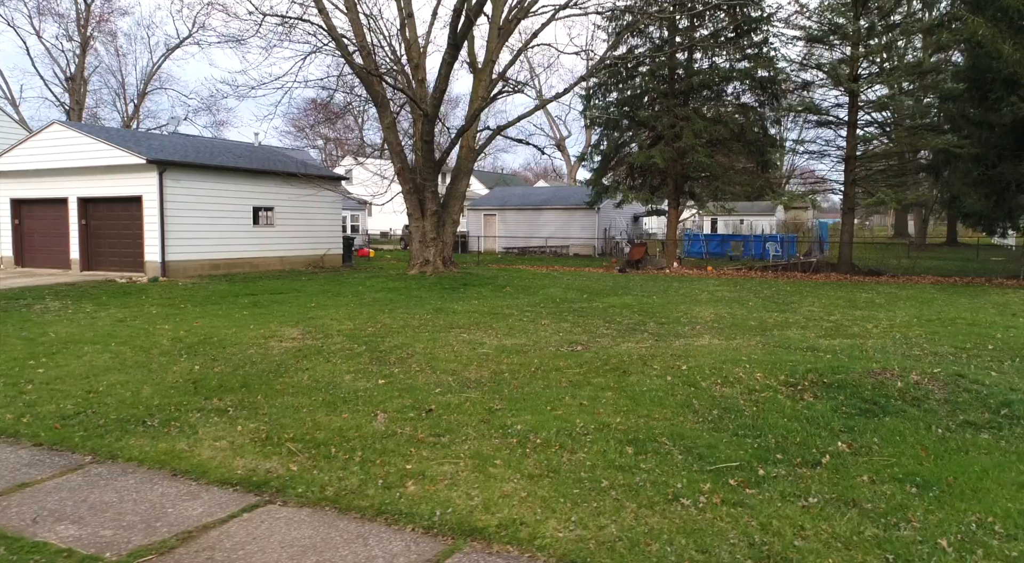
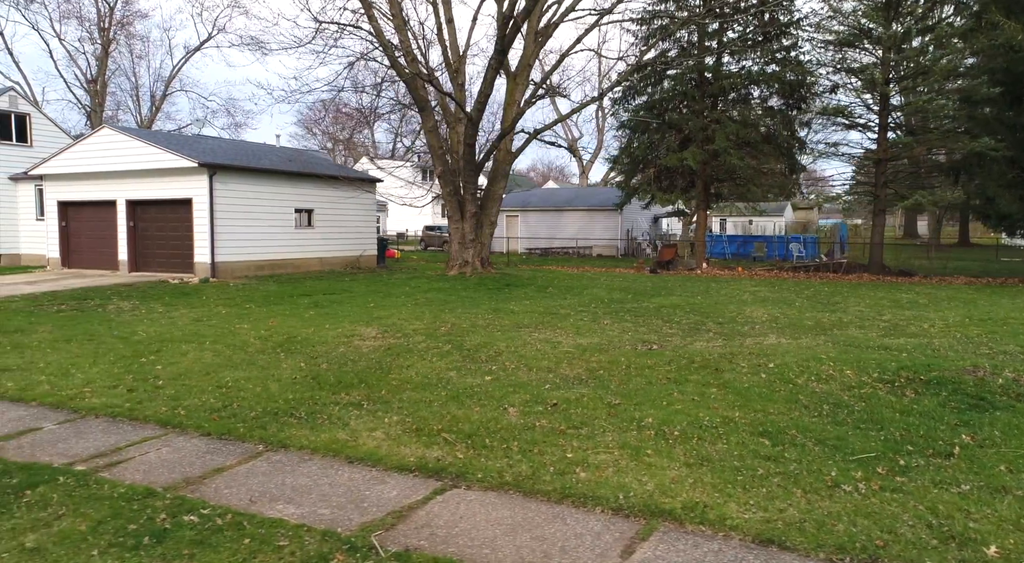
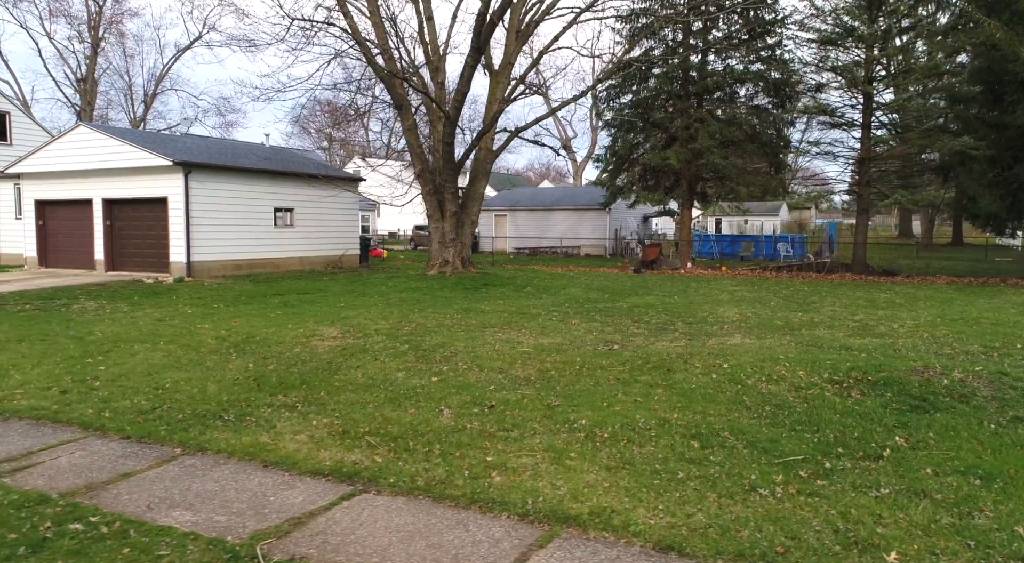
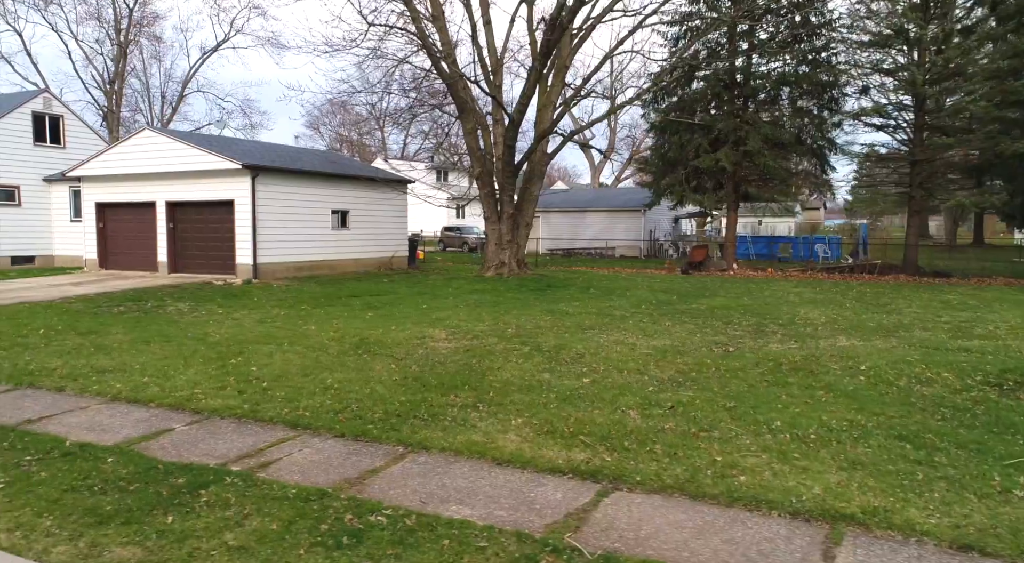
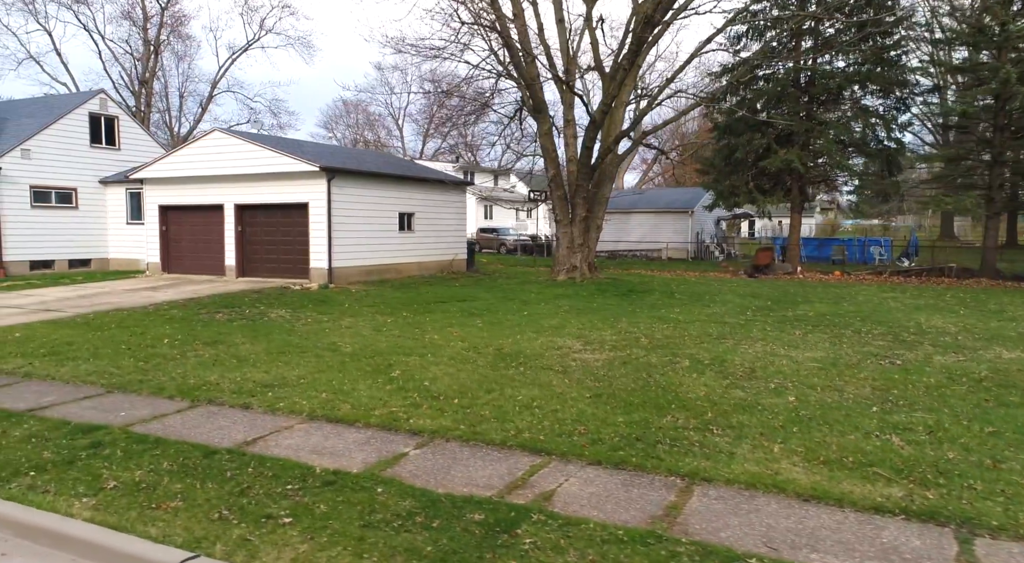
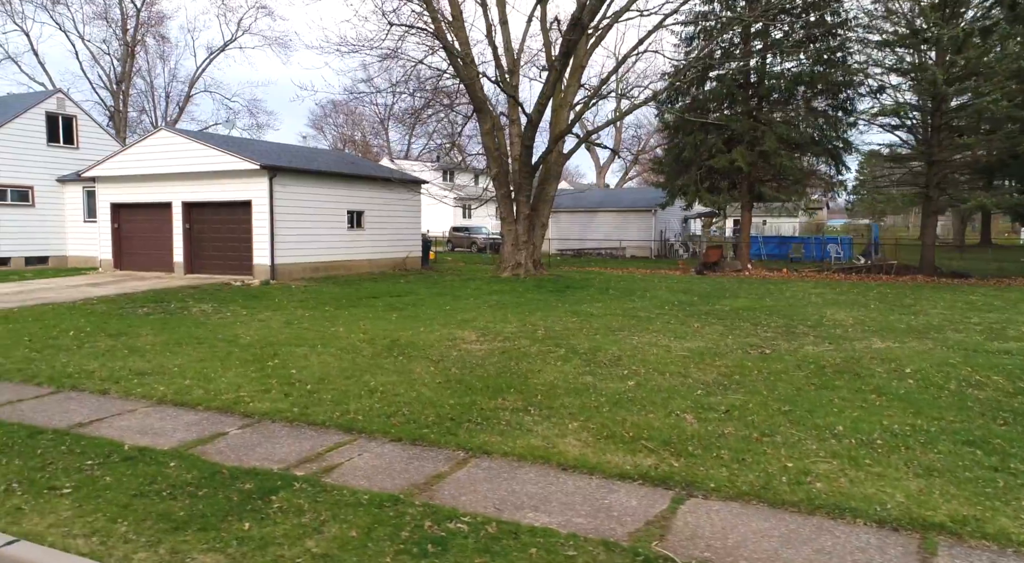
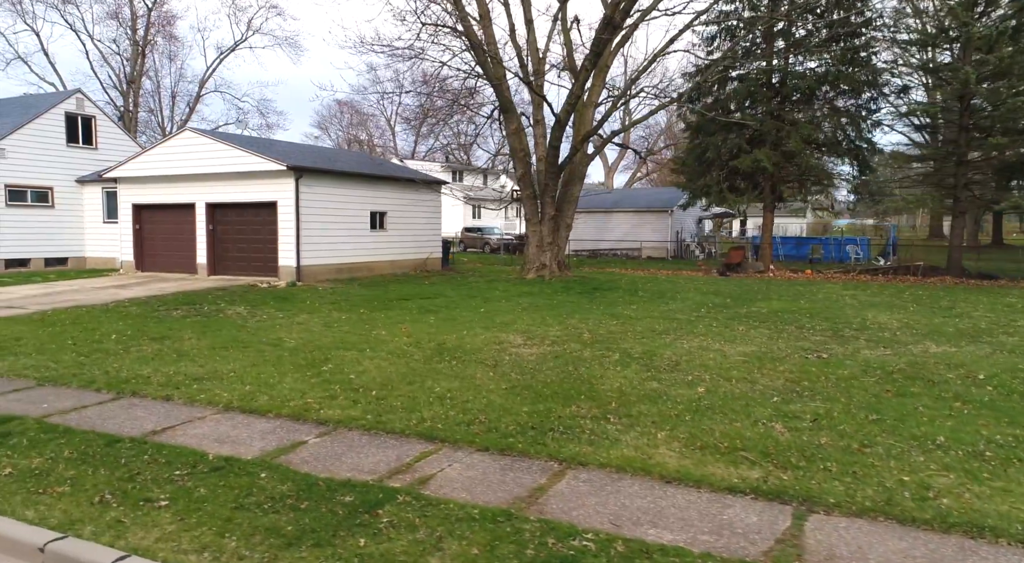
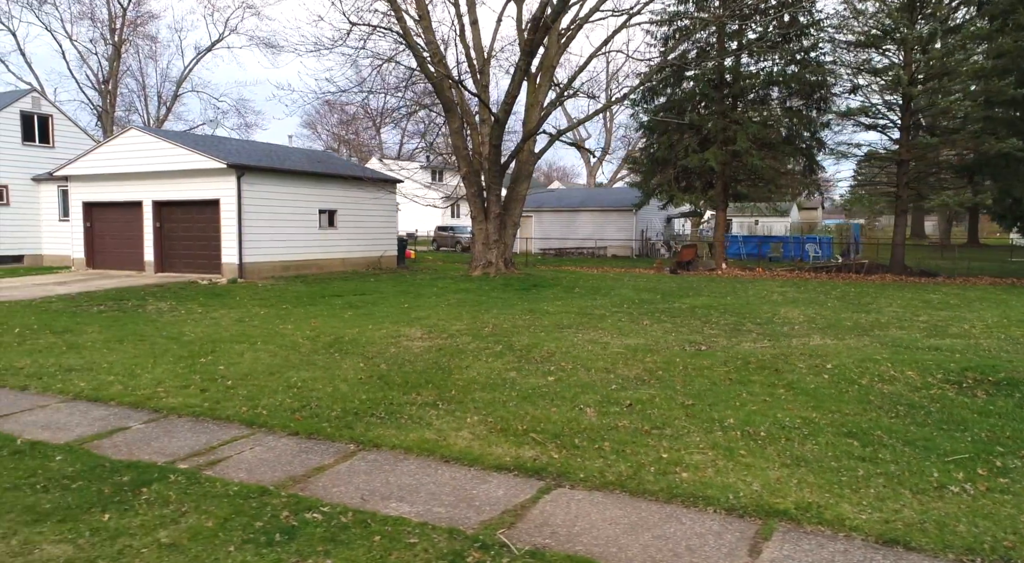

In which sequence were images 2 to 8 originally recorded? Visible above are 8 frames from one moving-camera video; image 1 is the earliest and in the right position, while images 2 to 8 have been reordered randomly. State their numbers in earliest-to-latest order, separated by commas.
3, 2, 8, 4, 6, 7, 5
